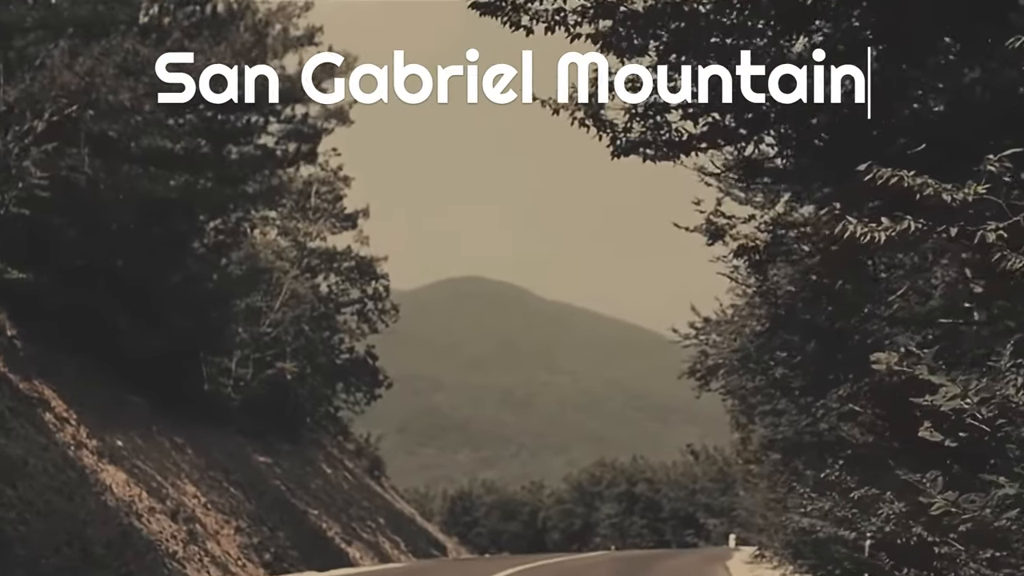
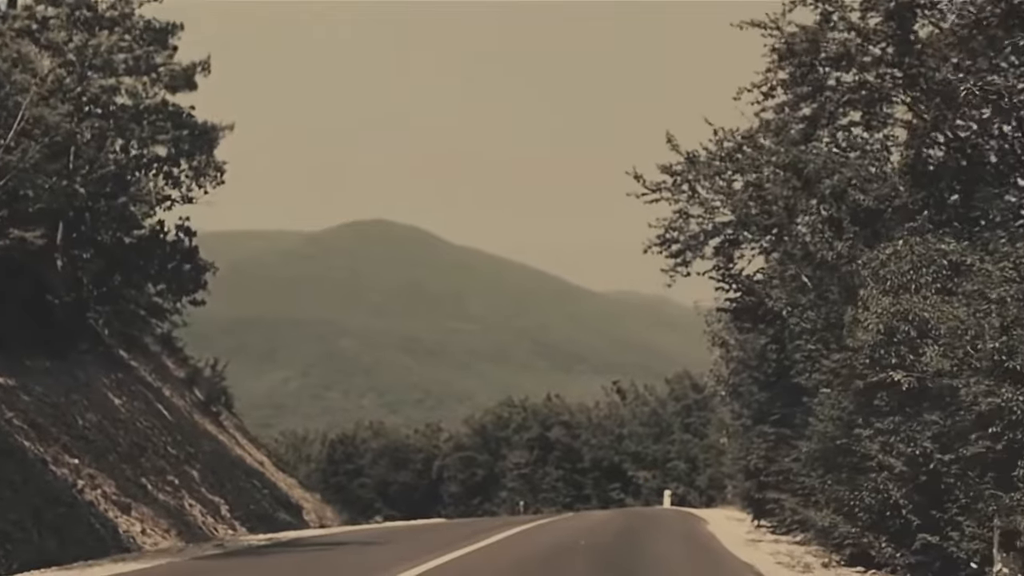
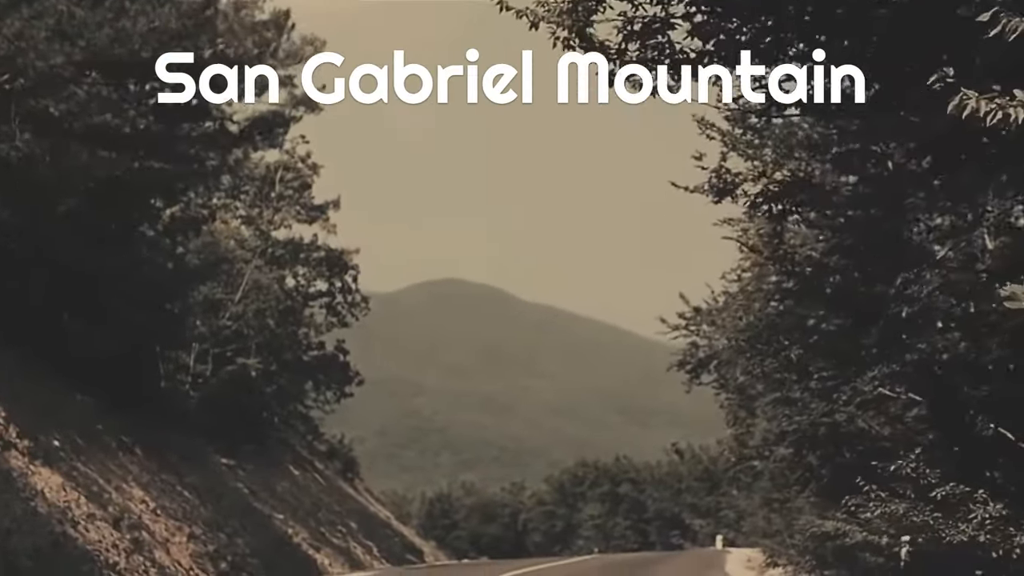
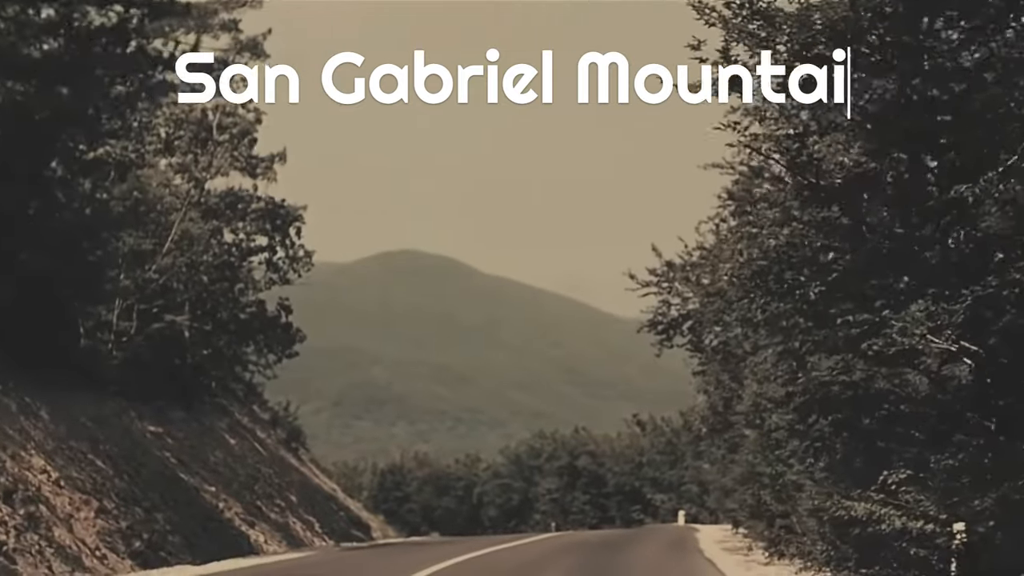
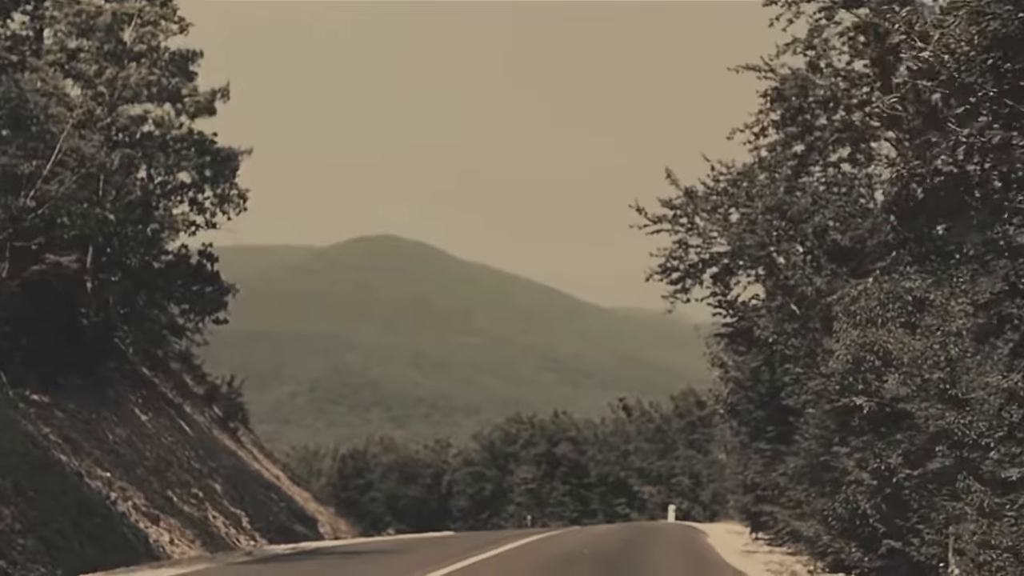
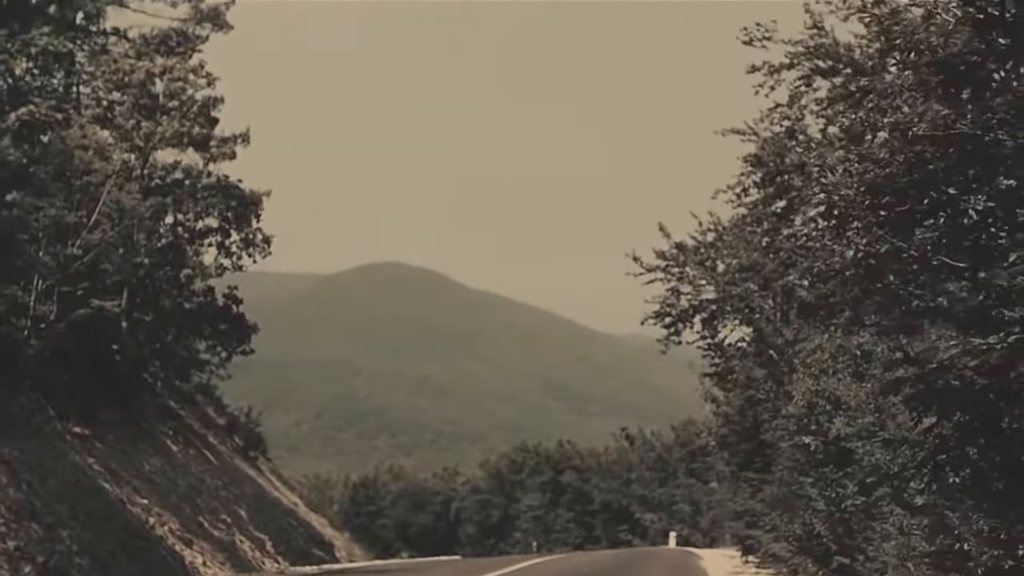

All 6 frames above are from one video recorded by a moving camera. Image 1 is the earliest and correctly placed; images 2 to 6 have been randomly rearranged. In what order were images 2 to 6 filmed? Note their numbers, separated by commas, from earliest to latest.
3, 4, 6, 5, 2
